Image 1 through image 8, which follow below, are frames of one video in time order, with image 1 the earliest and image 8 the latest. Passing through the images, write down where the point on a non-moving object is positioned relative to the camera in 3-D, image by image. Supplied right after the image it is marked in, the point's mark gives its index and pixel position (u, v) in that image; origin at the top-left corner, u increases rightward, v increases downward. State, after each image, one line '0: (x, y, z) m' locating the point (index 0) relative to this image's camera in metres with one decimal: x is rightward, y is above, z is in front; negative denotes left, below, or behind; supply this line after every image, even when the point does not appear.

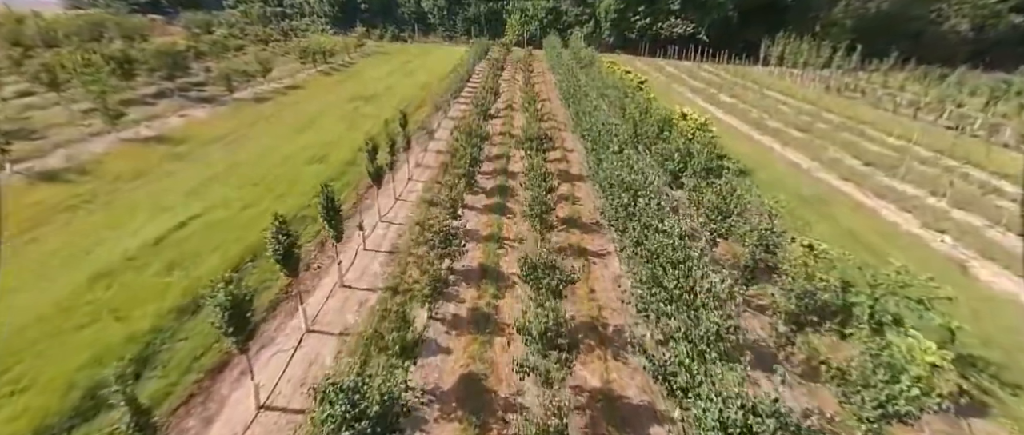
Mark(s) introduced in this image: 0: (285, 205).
0: (-8.2, +0.4, +16.0) m
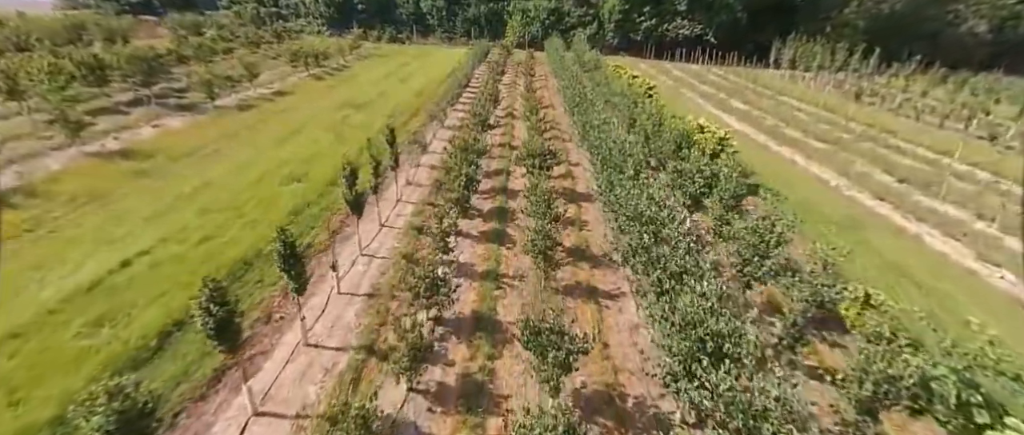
0: (-8.2, -0.6, +14.0) m
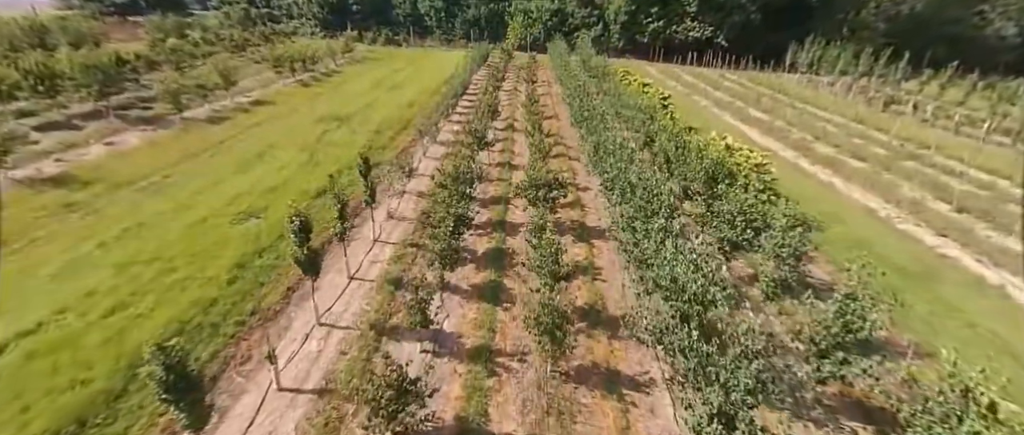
0: (-8.2, -2.1, +11.0) m
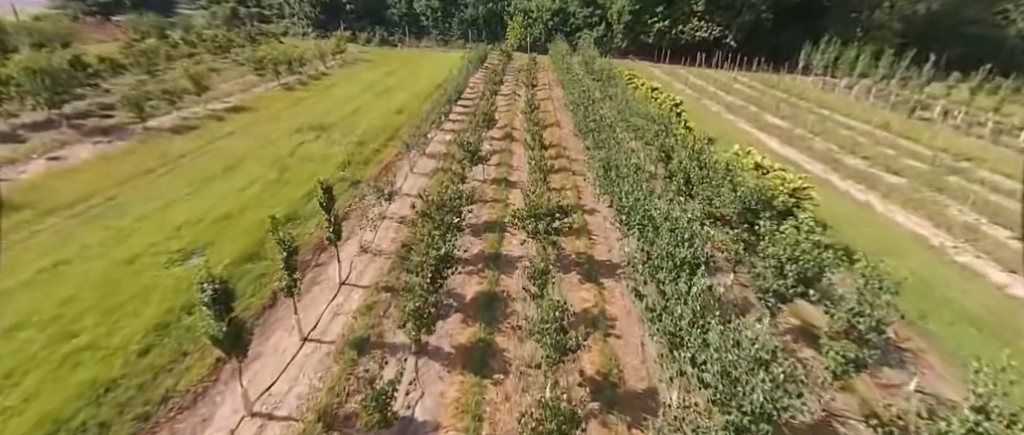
0: (-8.4, -3.2, +8.4) m
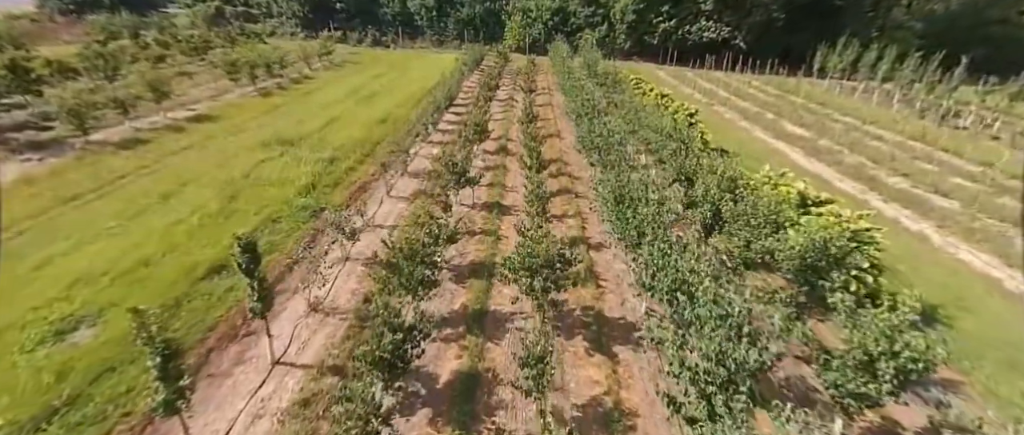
0: (-8.7, -4.4, +5.4) m
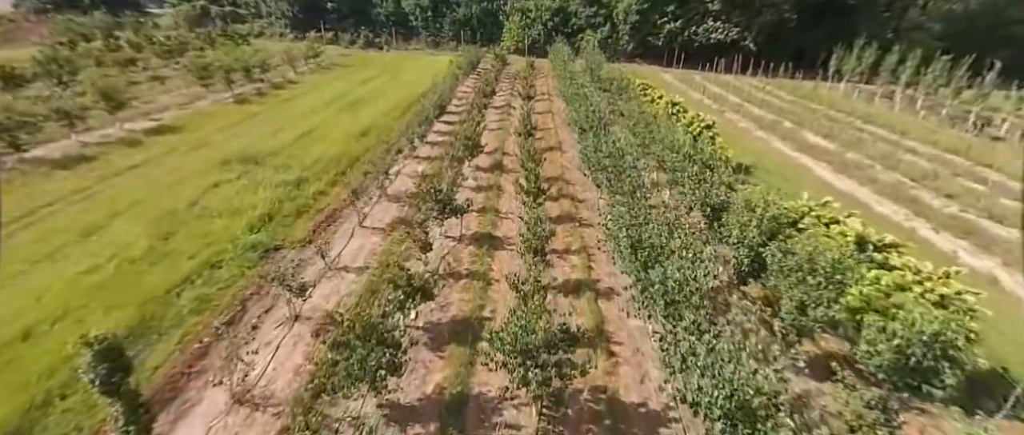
0: (-8.9, -5.7, +2.7) m
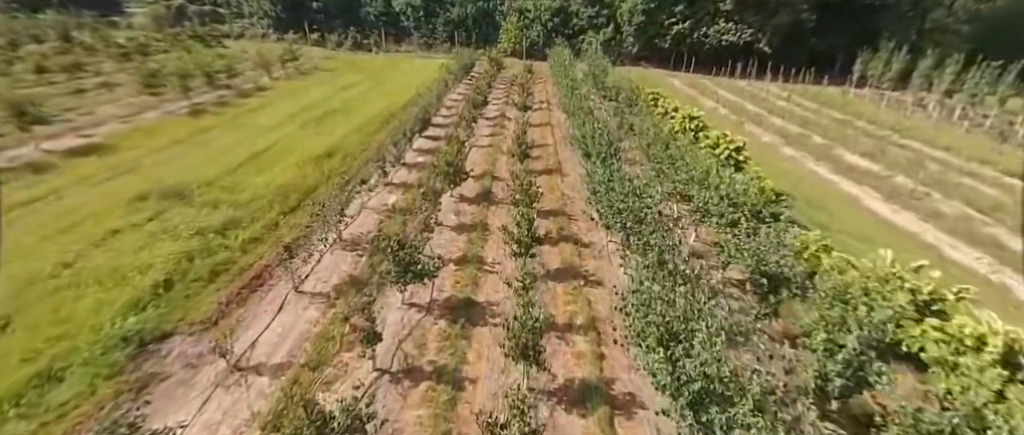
0: (-9.4, -7.3, -1.2) m
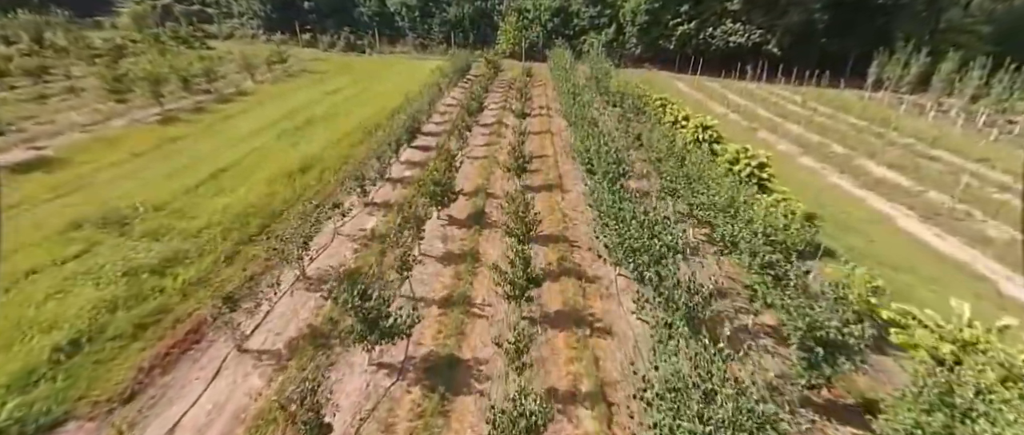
0: (-9.6, -8.2, -3.3) m
